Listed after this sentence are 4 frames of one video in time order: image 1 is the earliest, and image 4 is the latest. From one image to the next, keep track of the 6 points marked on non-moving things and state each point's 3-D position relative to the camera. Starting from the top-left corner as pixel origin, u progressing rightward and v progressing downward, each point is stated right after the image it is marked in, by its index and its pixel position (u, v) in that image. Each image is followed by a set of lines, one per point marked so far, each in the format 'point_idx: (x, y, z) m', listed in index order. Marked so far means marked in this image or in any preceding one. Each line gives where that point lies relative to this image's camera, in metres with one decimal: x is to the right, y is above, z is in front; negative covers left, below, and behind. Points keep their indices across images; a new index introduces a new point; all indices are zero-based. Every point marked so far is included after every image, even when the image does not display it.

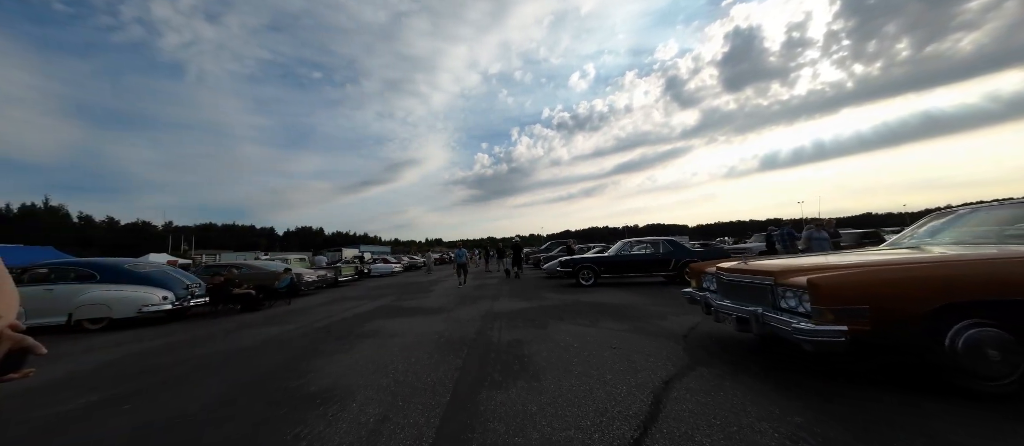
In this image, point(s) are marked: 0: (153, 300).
0: (-9.6, -2.1, +8.3) m
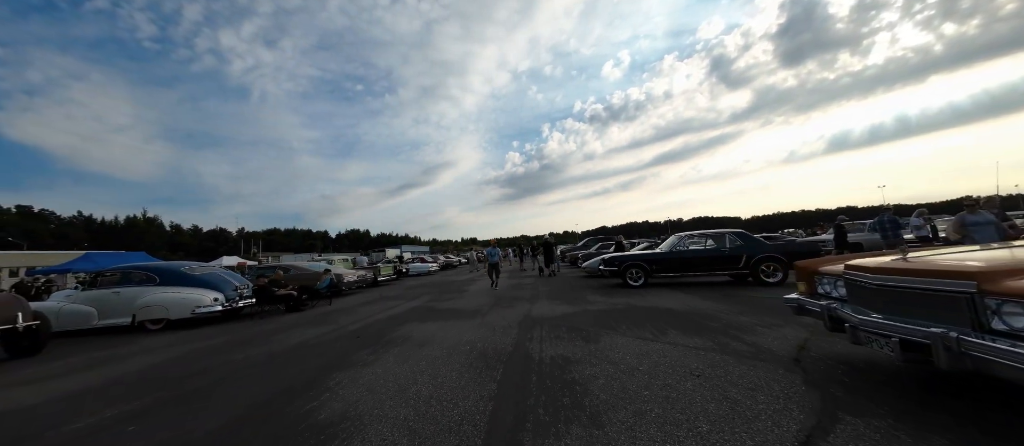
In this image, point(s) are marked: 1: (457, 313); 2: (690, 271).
0: (-8.6, -2.2, +8.5) m
1: (-1.3, -2.2, +7.5) m
2: (+5.5, -1.5, +9.7) m
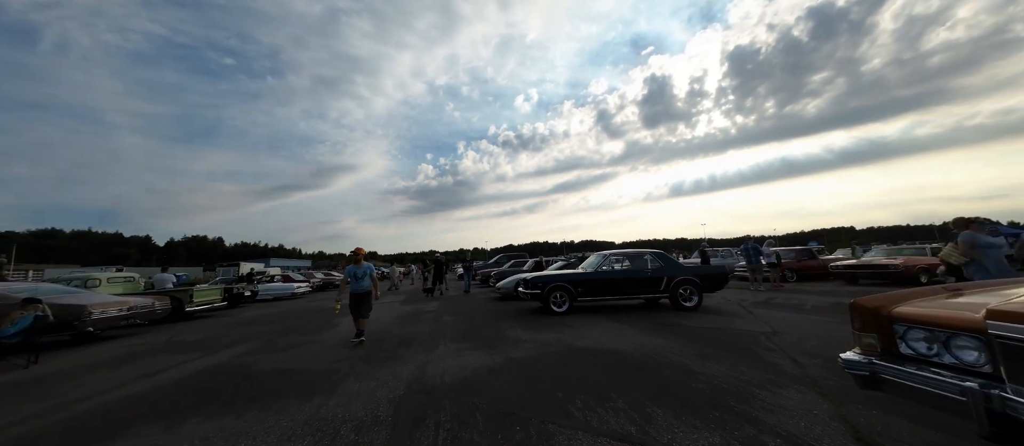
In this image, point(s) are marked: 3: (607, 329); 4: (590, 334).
0: (-10.3, -1.7, +3.0) m
1: (-3.1, -2.2, +4.3) m
2: (+2.7, -2.0, +8.5) m
3: (+2.0, -2.2, +6.4) m
4: (+1.5, -2.2, +6.0) m
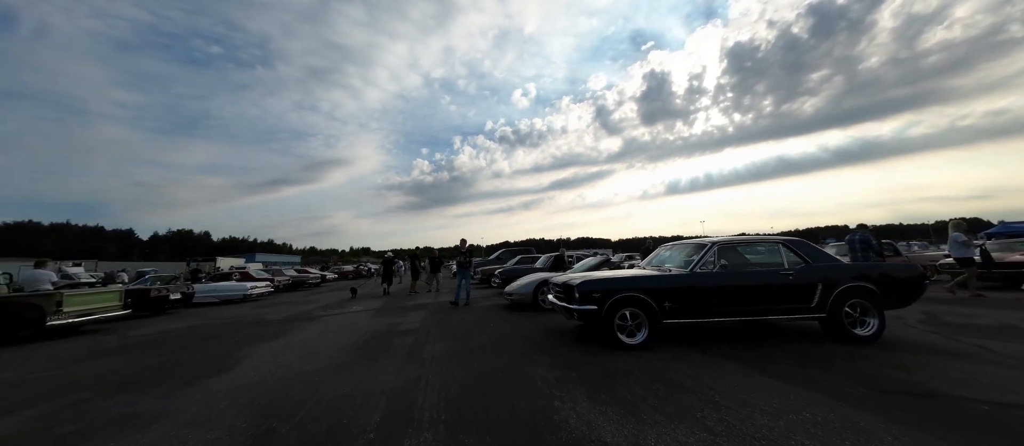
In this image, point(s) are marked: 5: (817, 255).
0: (-9.7, -1.1, -0.7) m
1: (-2.5, -1.6, +0.6) m
2: (+3.3, -1.5, +4.9) m
3: (+2.5, -1.7, +2.7) m
4: (+2.1, -1.6, +2.3) m
5: (+5.0, -0.5, +5.0) m
